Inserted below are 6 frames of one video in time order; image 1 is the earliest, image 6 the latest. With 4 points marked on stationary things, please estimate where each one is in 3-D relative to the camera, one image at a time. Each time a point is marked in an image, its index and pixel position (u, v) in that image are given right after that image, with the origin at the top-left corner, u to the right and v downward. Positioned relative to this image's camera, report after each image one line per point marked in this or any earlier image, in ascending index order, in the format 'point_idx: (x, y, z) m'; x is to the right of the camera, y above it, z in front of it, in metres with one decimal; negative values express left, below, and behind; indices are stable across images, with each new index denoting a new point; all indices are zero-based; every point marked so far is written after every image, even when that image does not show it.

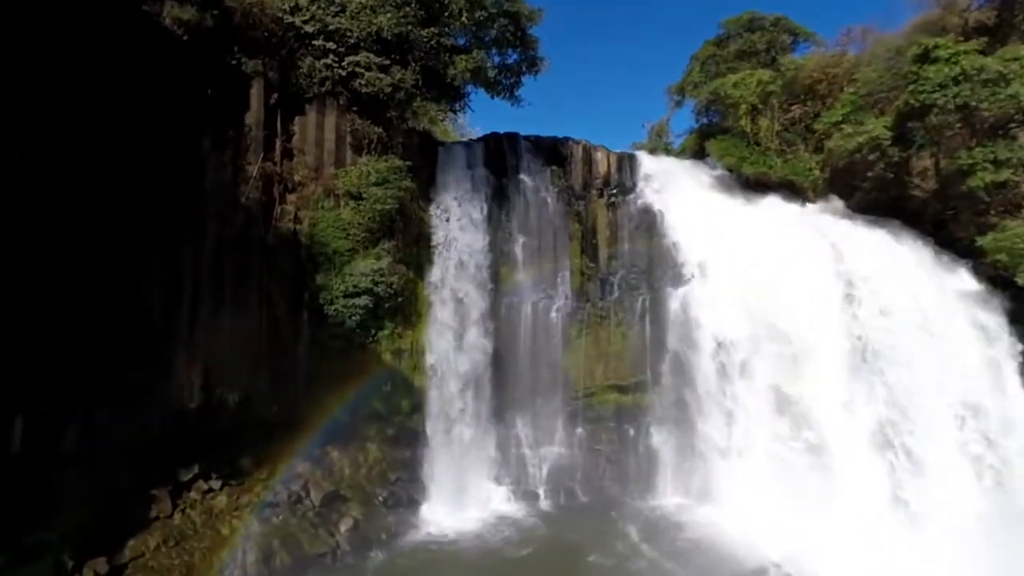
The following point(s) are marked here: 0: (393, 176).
0: (-3.6, +3.4, +16.4) m
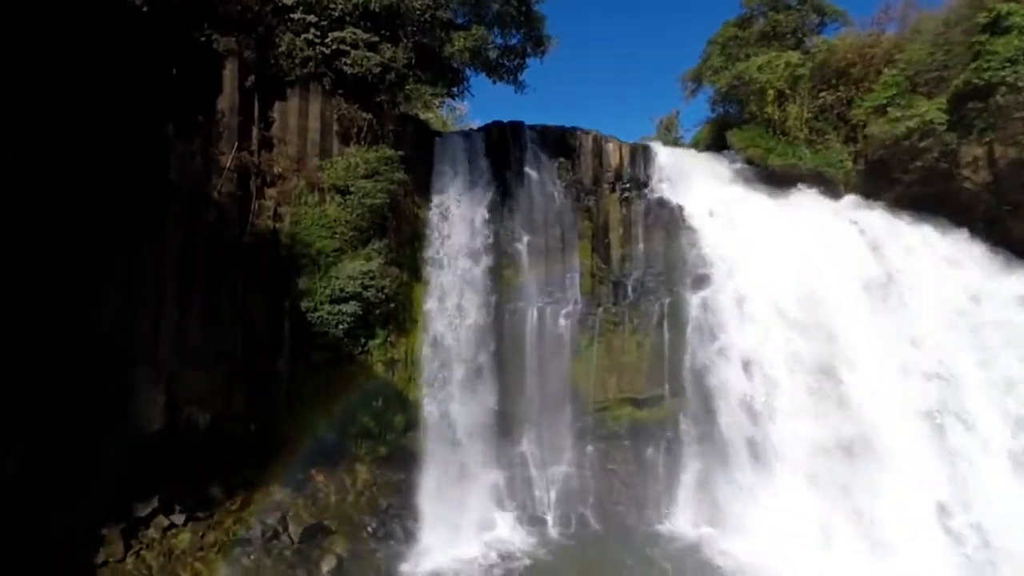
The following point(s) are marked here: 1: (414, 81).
0: (-3.5, +3.2, +14.8) m
1: (-2.9, +6.1, +15.8) m
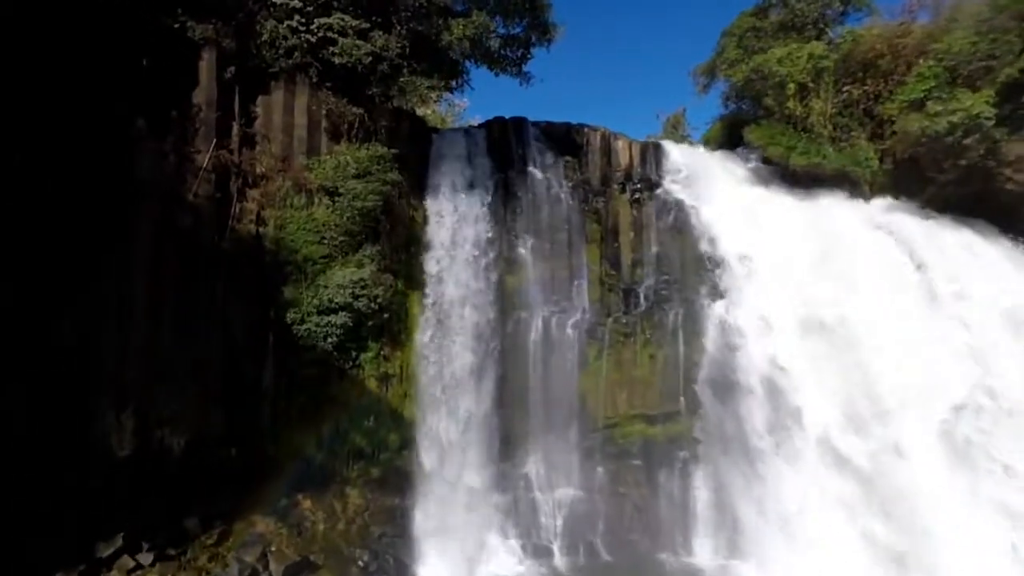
0: (-3.4, +3.0, +13.6) m
1: (-2.9, +5.8, +14.7) m
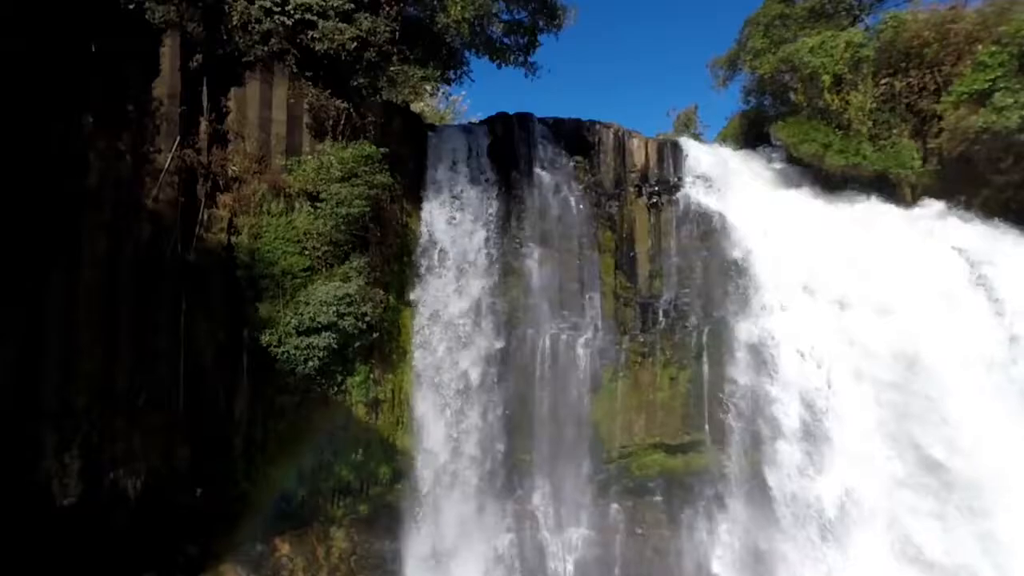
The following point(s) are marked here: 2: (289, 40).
0: (-3.3, +2.6, +12.1) m
1: (-2.7, +5.5, +13.1) m
2: (-5.0, +5.5, +12.2) m
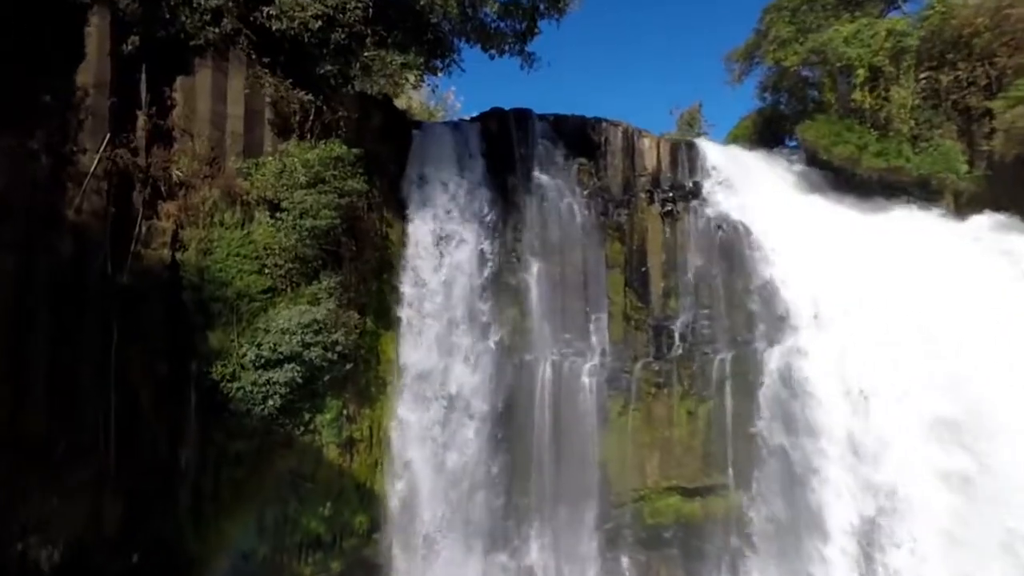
0: (-3.4, +2.2, +10.4) m
1: (-2.8, +5.0, +11.4) m
2: (-5.0, +5.1, +10.4) m
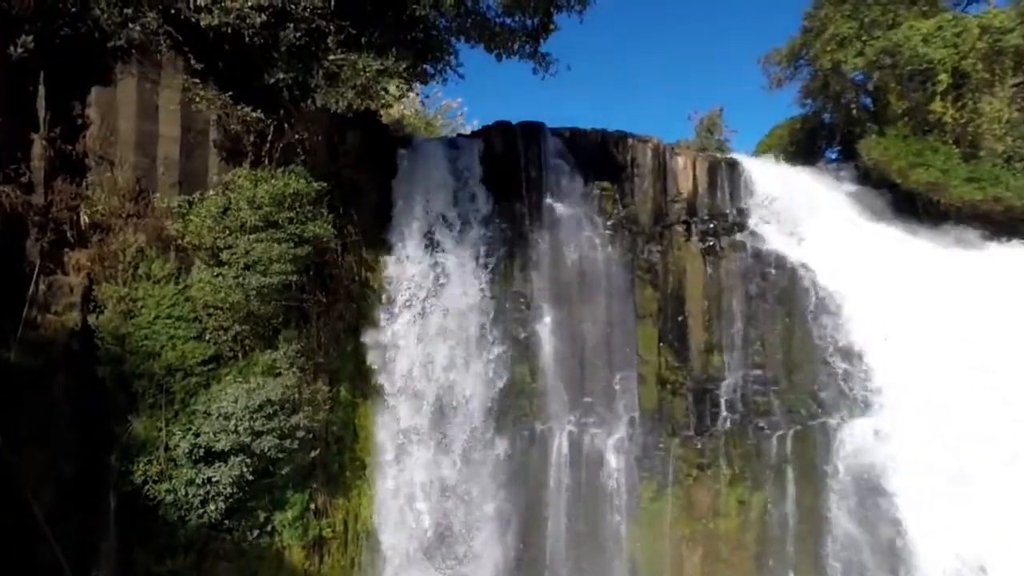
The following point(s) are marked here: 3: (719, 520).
0: (-3.2, +1.2, +8.2) m
1: (-2.7, +4.0, +9.2) m
2: (-4.9, +4.1, +8.2) m
3: (+3.7, -4.1, +9.6) m
